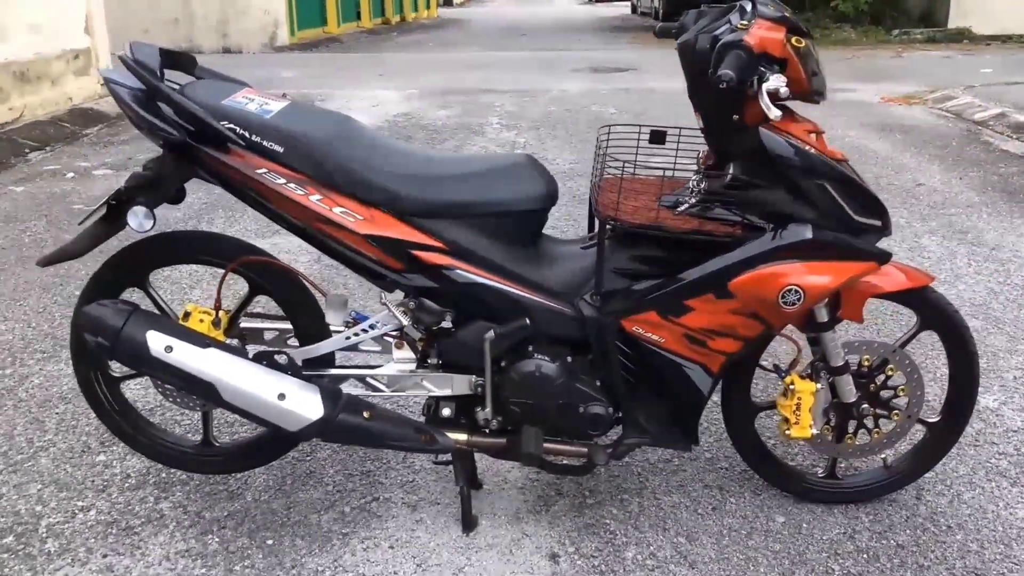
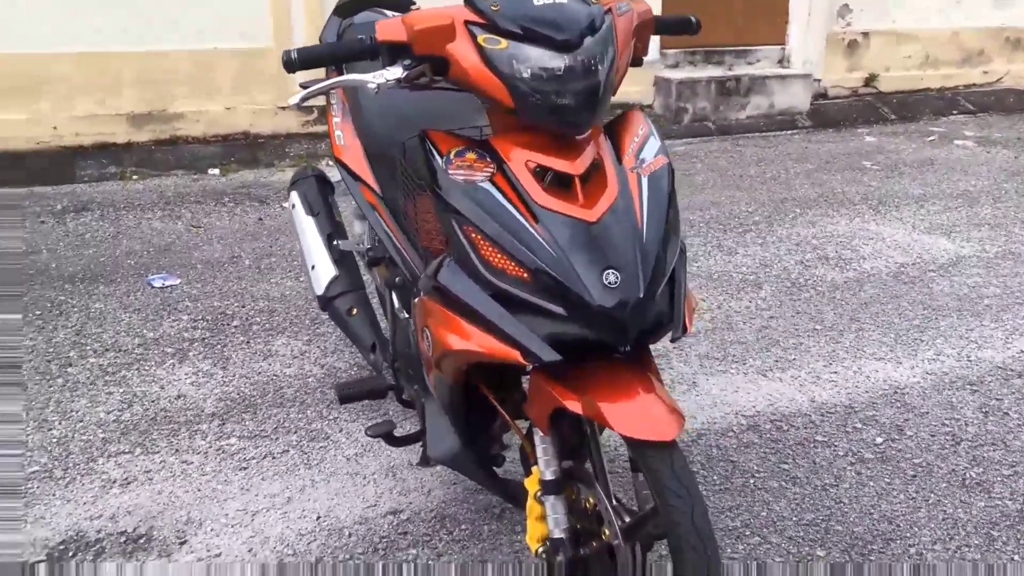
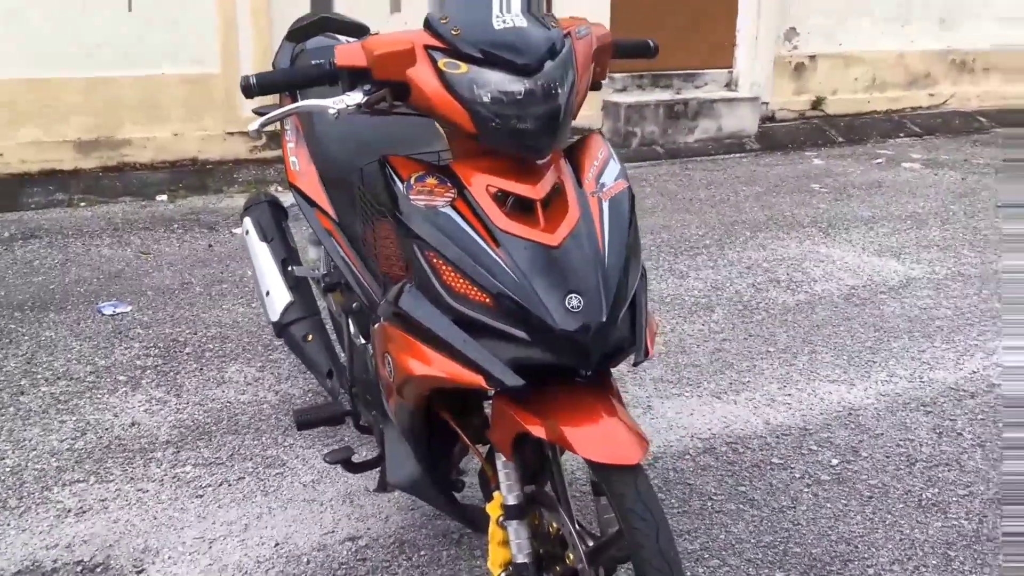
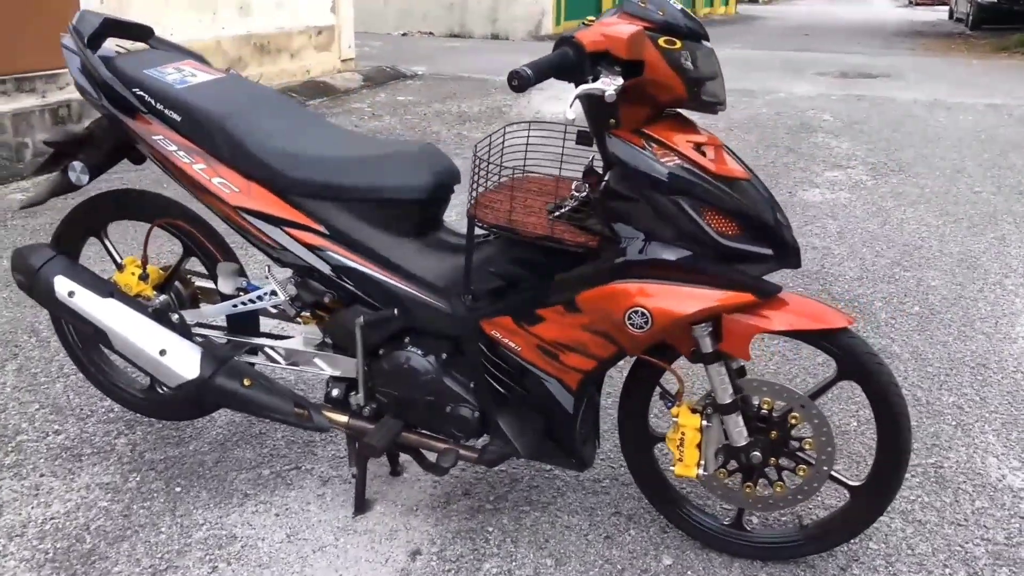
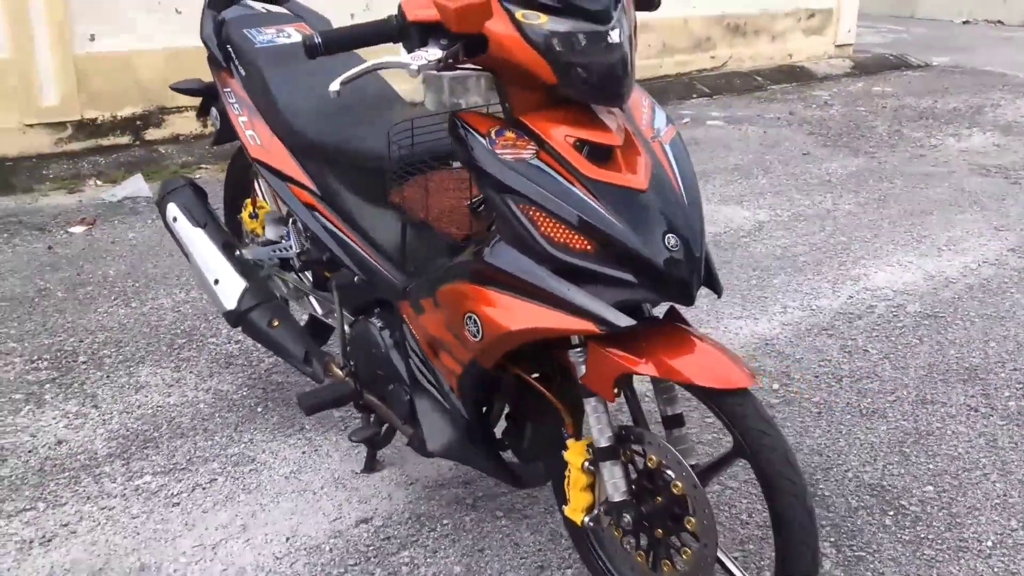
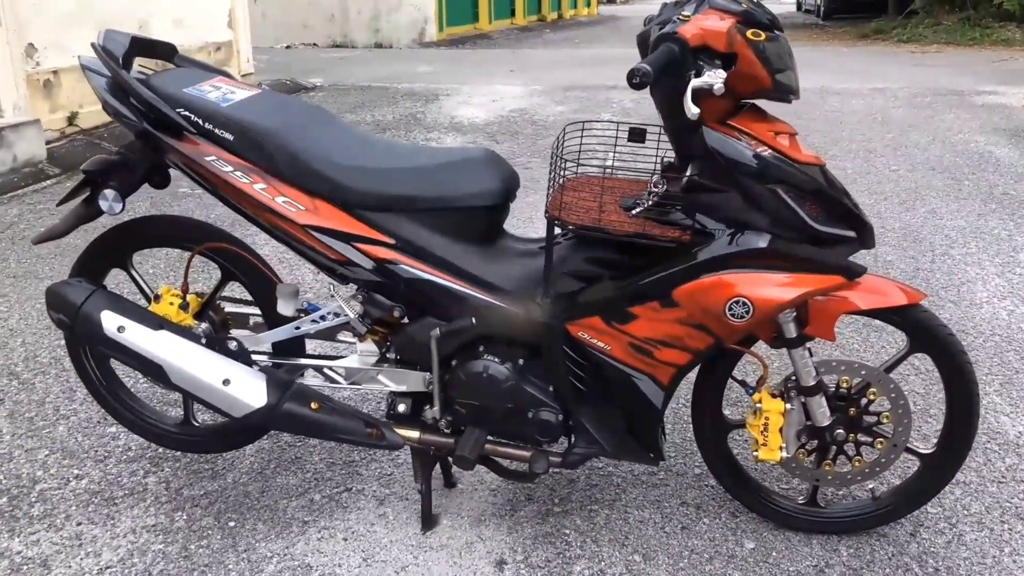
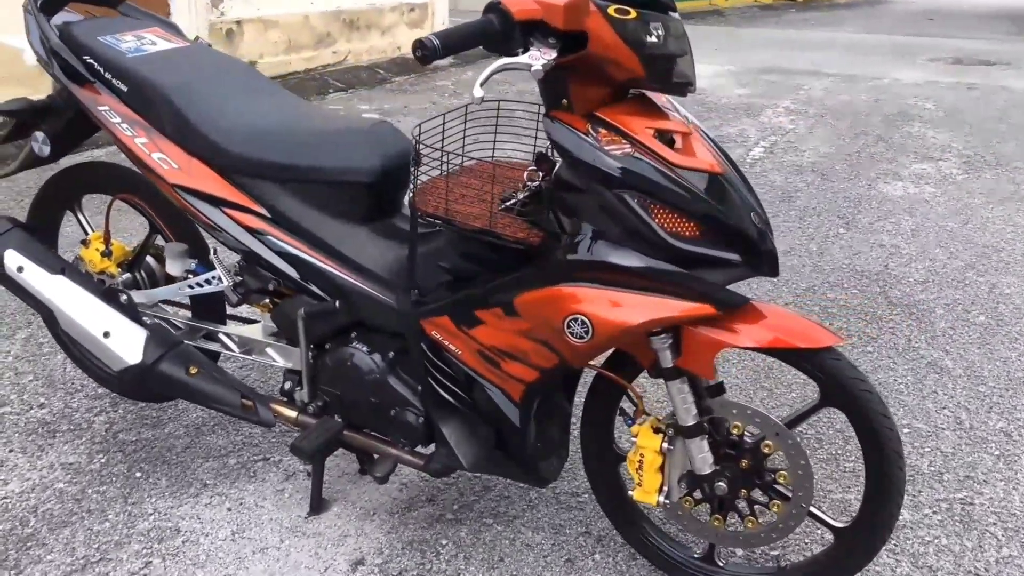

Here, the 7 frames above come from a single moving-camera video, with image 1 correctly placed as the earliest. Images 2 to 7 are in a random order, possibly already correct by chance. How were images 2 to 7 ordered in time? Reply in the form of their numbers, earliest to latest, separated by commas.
6, 4, 7, 5, 3, 2
